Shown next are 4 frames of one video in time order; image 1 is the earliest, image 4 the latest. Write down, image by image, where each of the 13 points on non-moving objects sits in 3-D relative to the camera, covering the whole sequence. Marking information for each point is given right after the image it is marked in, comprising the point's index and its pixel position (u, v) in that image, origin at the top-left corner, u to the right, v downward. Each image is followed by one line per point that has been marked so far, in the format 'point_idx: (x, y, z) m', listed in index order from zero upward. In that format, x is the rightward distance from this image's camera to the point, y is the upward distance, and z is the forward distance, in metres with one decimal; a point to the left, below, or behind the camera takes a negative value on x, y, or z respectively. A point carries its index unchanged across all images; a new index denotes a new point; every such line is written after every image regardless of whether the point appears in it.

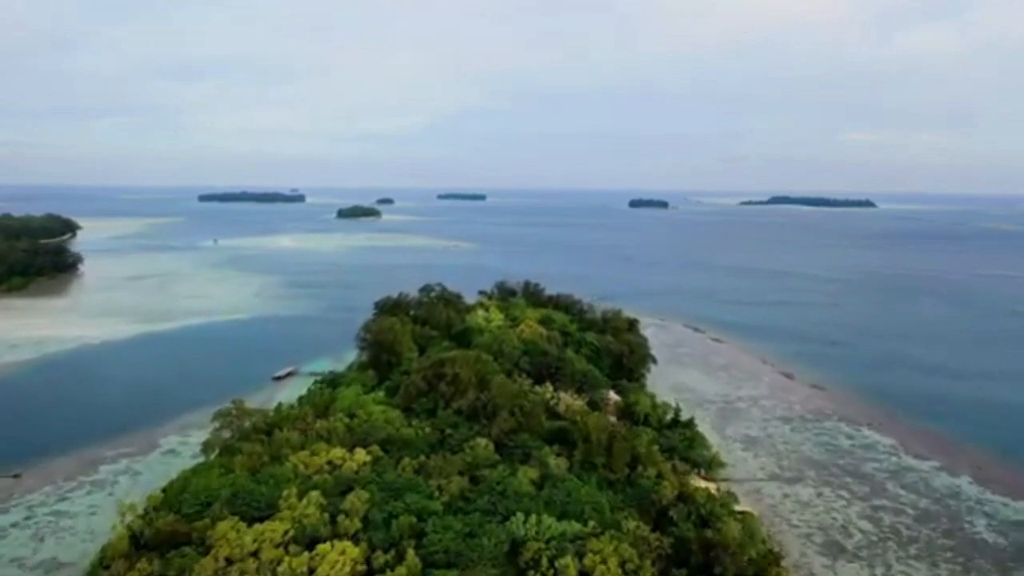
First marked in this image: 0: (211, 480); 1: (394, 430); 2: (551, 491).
0: (-5.8, -3.7, +14.9) m
1: (-2.6, -3.2, +17.3) m
2: (+0.7, -3.8, +14.5) m
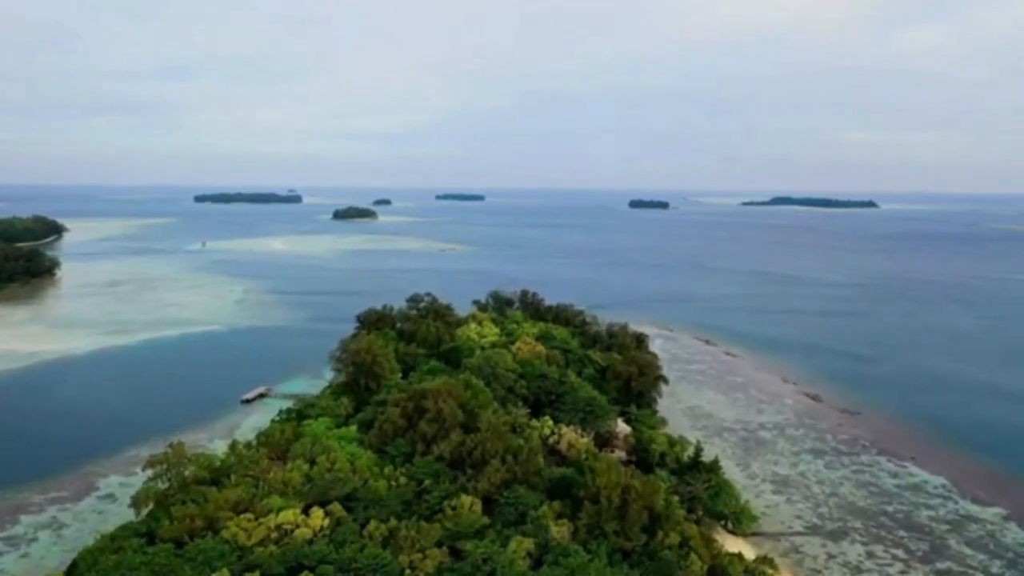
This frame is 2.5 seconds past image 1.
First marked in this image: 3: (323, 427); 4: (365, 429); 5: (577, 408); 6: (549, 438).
0: (-5.9, -4.1, +11.9) m
1: (-2.8, -3.6, +14.3) m
2: (+0.6, -4.2, +11.5) m
3: (-4.4, -3.2, +18.0) m
4: (-3.4, -3.3, +18.0) m
5: (+1.6, -3.1, +19.8) m
6: (+0.9, -3.5, +17.9) m
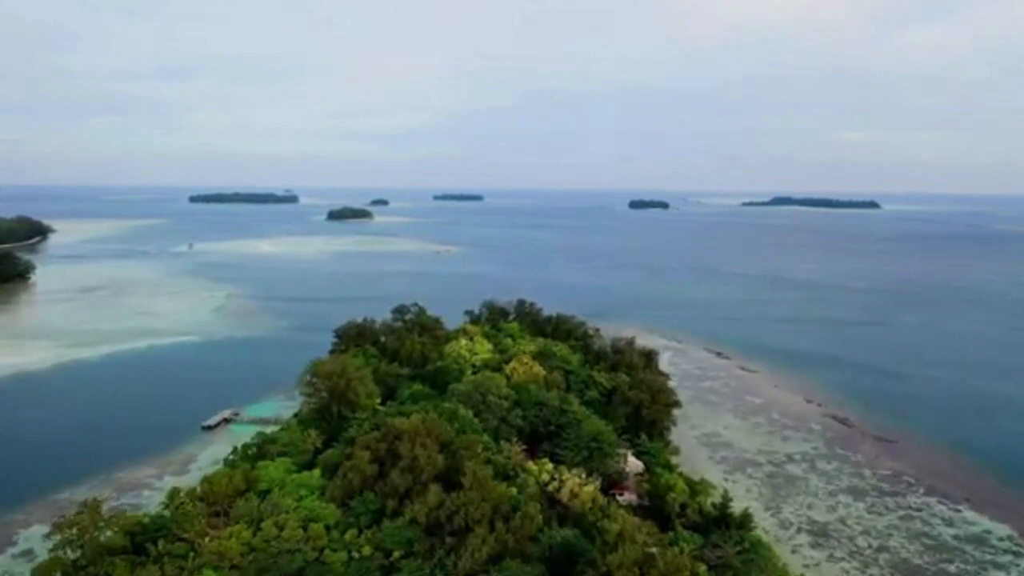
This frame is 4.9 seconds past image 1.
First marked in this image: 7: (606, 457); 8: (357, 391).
0: (-6.1, -4.5, +9.1) m
1: (-2.9, -4.0, +11.6) m
2: (+0.4, -4.6, +8.7) m
3: (-4.6, -3.6, +15.2) m
4: (-3.6, -3.7, +15.2) m
5: (+1.5, -3.5, +17.0) m
6: (+0.7, -3.8, +15.1) m
7: (+2.0, -3.7, +16.7) m
8: (-3.9, -2.6, +19.4) m
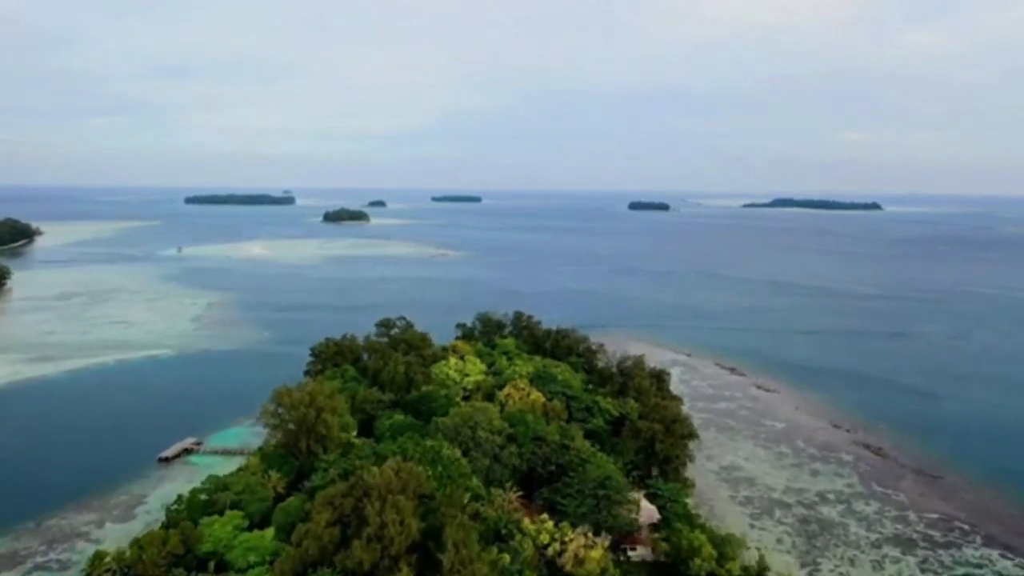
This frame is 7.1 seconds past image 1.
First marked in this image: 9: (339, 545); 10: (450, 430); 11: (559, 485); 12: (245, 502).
0: (-6.2, -4.9, +6.6) m
1: (-3.1, -4.3, +9.0) m
2: (+0.3, -5.0, +6.2) m
3: (-4.7, -4.0, +12.7) m
4: (-3.7, -4.0, +12.7) m
5: (+1.4, -3.8, +14.5) m
6: (+0.6, -4.2, +12.6) m
7: (+1.9, -4.0, +14.2) m
8: (-4.0, -3.0, +16.9) m
9: (-2.6, -3.8, +11.3) m
10: (-1.3, -3.0, +16.1) m
11: (+0.9, -3.8, +15.2) m
12: (-4.9, -3.9, +14.2) m
